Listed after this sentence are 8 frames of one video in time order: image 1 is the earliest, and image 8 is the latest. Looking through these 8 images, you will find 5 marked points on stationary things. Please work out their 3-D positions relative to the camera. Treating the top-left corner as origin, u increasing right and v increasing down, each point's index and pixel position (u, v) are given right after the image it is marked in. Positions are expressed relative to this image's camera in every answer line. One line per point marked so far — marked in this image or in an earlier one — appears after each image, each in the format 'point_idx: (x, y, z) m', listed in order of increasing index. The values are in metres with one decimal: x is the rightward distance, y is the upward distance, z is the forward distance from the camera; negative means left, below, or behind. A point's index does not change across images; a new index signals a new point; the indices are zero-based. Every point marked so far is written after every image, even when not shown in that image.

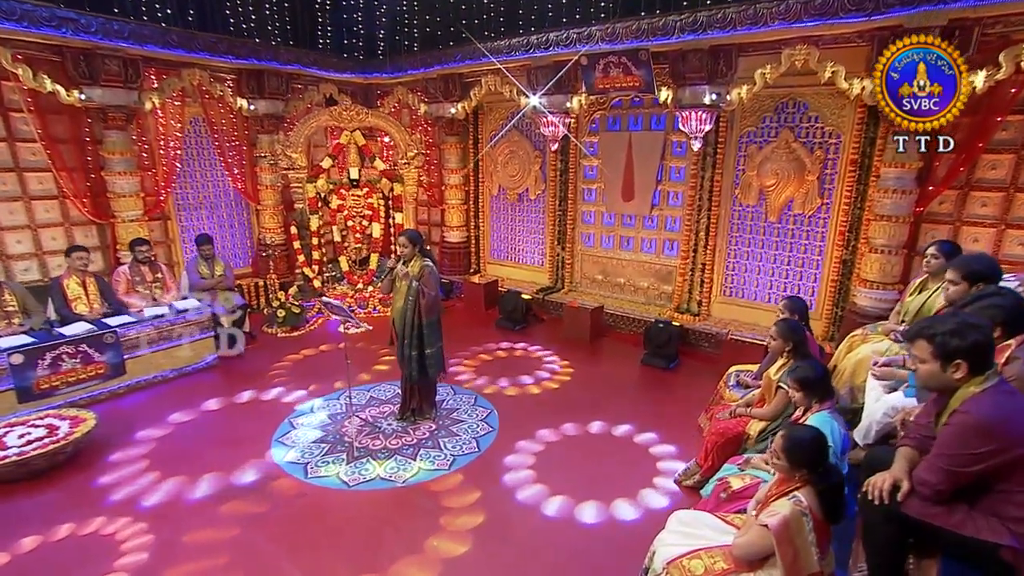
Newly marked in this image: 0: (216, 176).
0: (-4.1, +1.6, +9.0) m
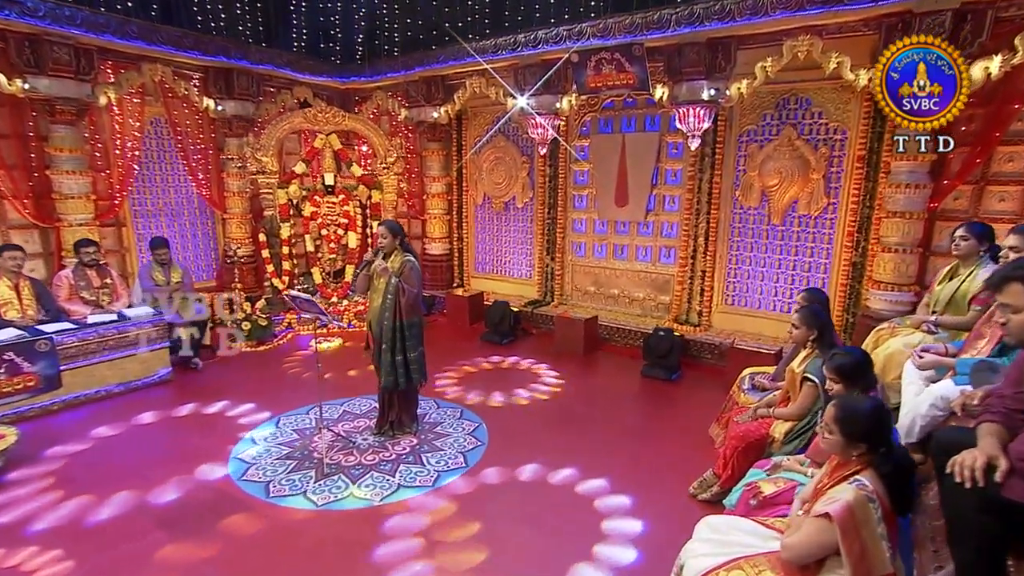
0: (-4.3, +1.4, +8.4) m
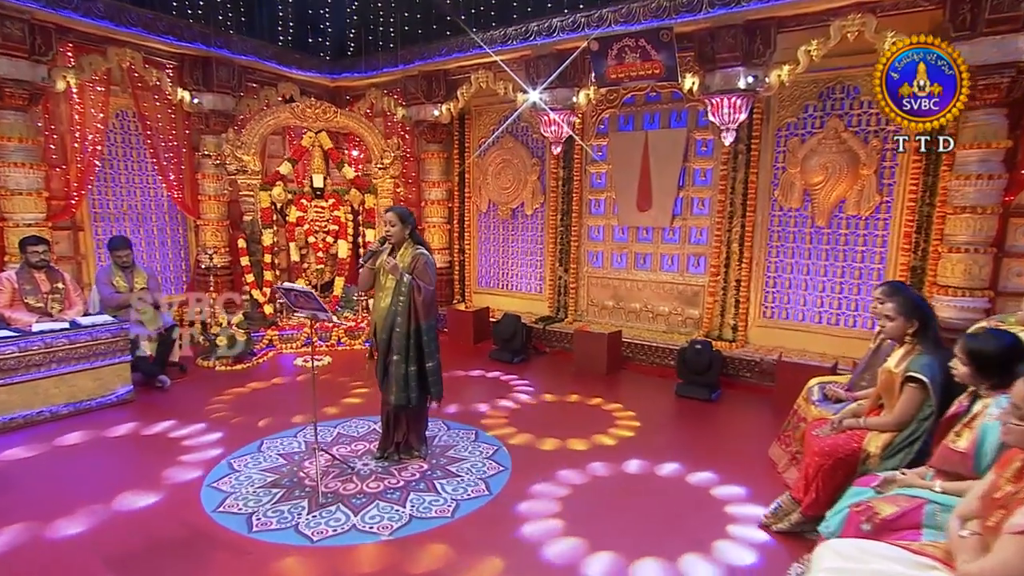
0: (-4.2, +1.2, +7.5) m
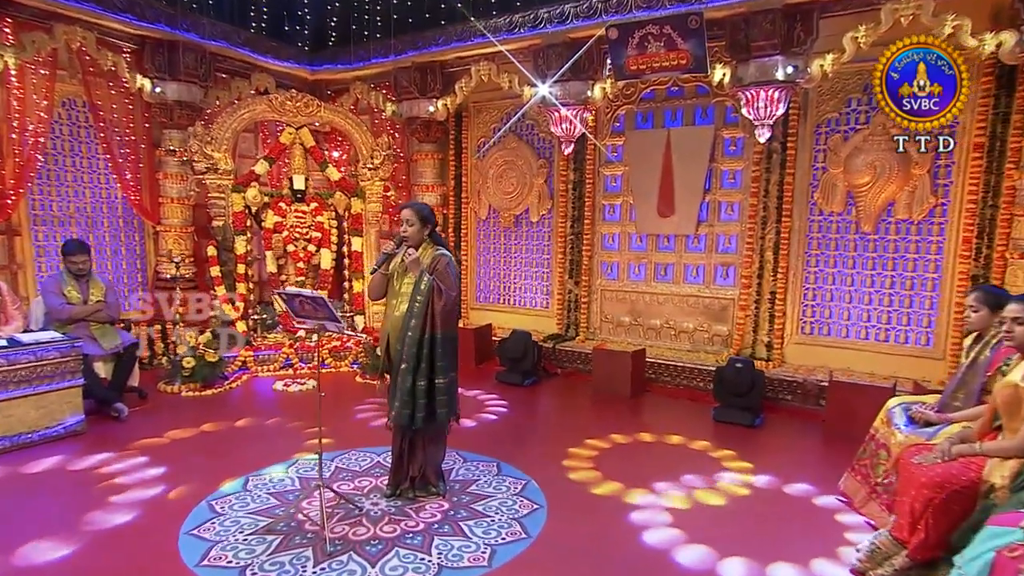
0: (-4.2, +1.1, +6.5) m
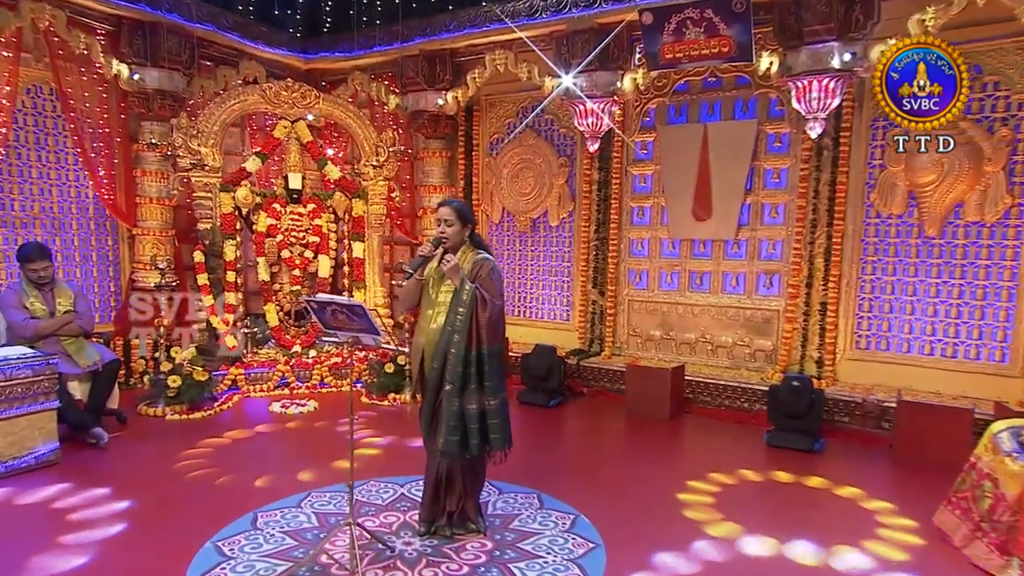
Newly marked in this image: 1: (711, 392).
0: (-4.0, +1.0, +5.8) m
1: (+1.7, -0.9, +5.5) m
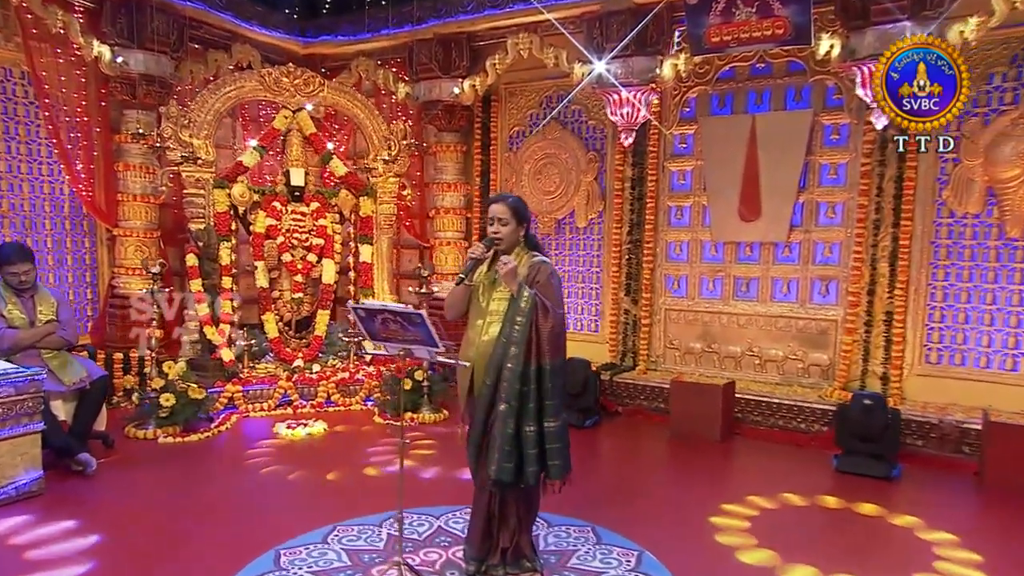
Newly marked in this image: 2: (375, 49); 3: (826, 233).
0: (-3.8, +0.9, +5.2) m
1: (+1.9, -0.9, +5.0) m
2: (-1.3, +2.3, +6.3) m
3: (+2.4, +0.4, +5.0) m
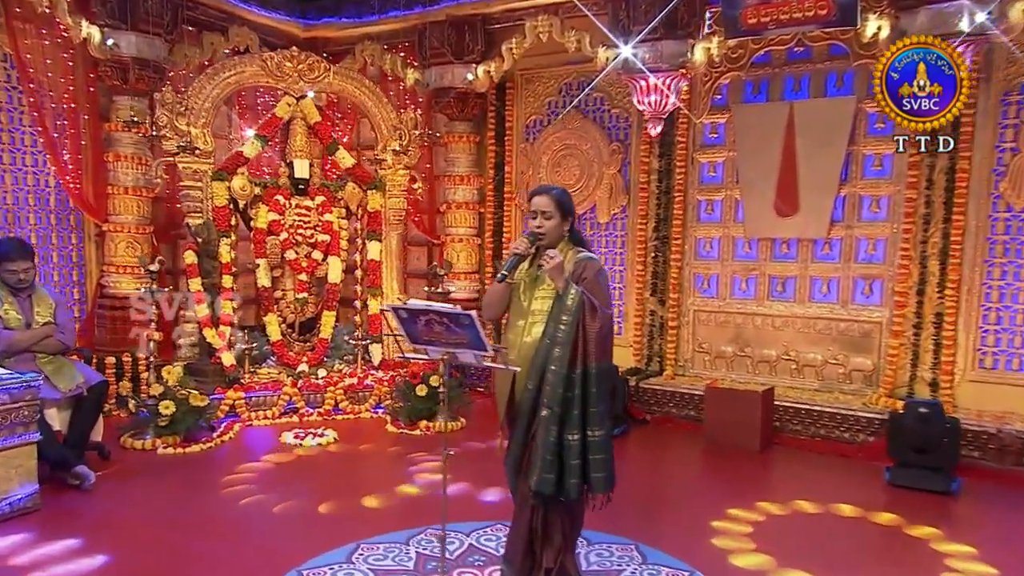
0: (-3.6, +0.9, +4.8) m
1: (+2.1, -0.9, +4.6) m
2: (-1.2, +2.3, +5.9) m
3: (+2.6, +0.4, +4.7) m
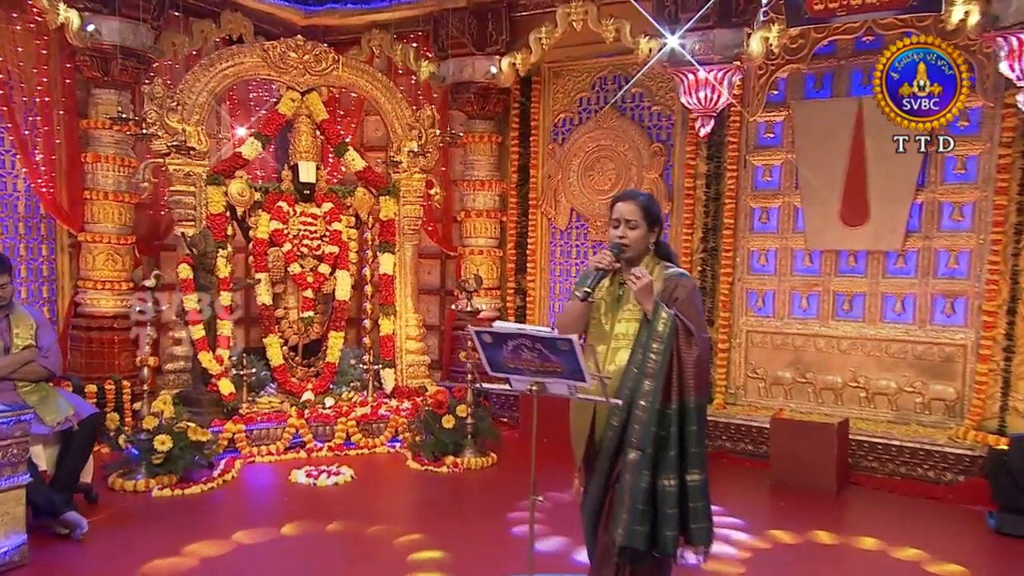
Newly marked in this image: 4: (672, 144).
0: (-3.4, +0.8, +4.2) m
1: (+2.3, -1.1, +4.1) m
2: (-1.0, +2.2, +5.3) m
3: (+2.8, +0.3, +4.2) m
4: (+1.2, +1.0, +4.8) m
